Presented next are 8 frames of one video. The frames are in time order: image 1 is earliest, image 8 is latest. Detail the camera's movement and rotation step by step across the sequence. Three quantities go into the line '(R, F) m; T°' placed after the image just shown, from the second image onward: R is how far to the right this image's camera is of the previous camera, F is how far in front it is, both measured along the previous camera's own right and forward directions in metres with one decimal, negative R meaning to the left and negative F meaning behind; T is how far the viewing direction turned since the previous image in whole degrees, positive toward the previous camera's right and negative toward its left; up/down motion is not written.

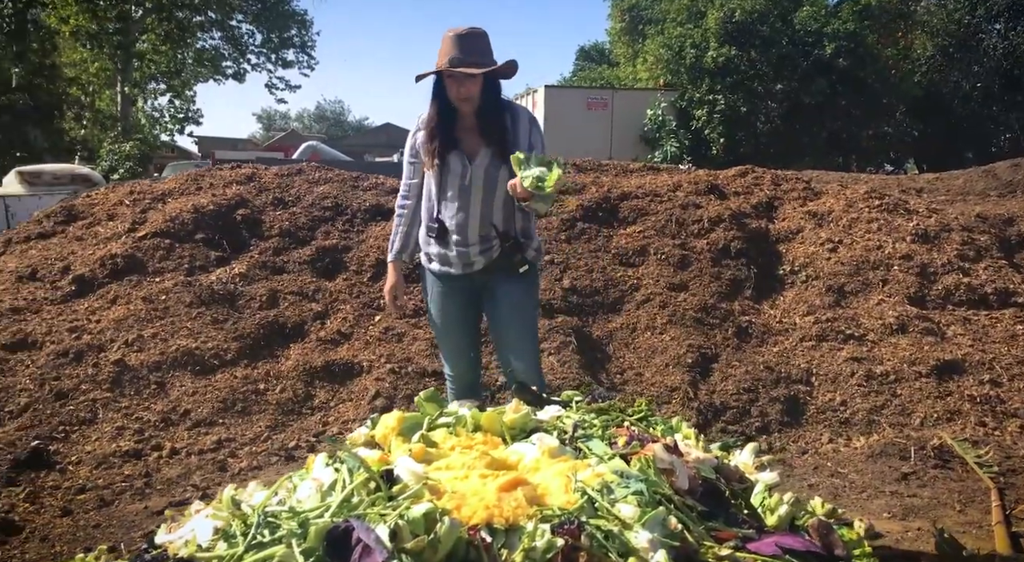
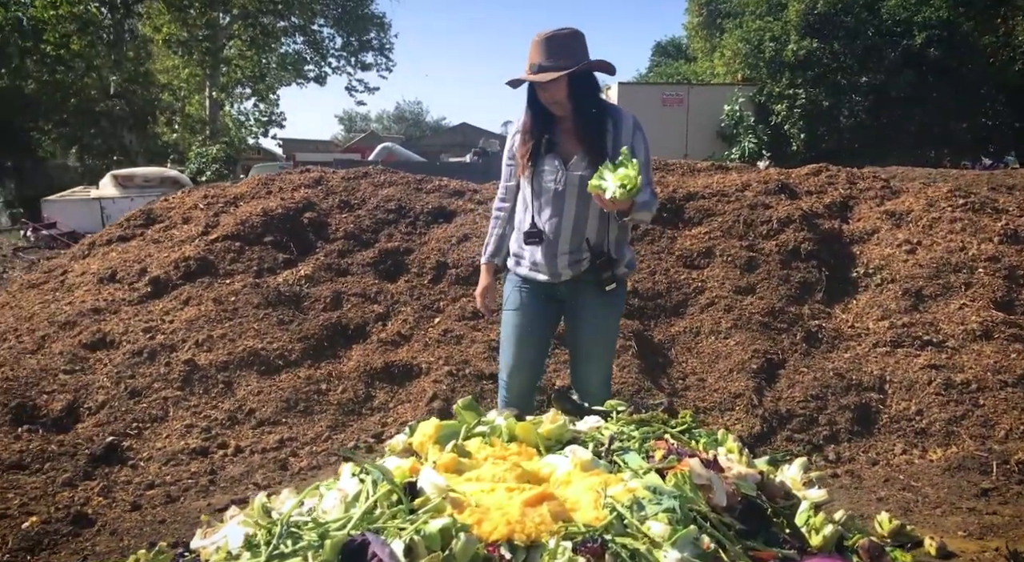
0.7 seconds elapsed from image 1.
(+0.1, 0.0) m; -5°
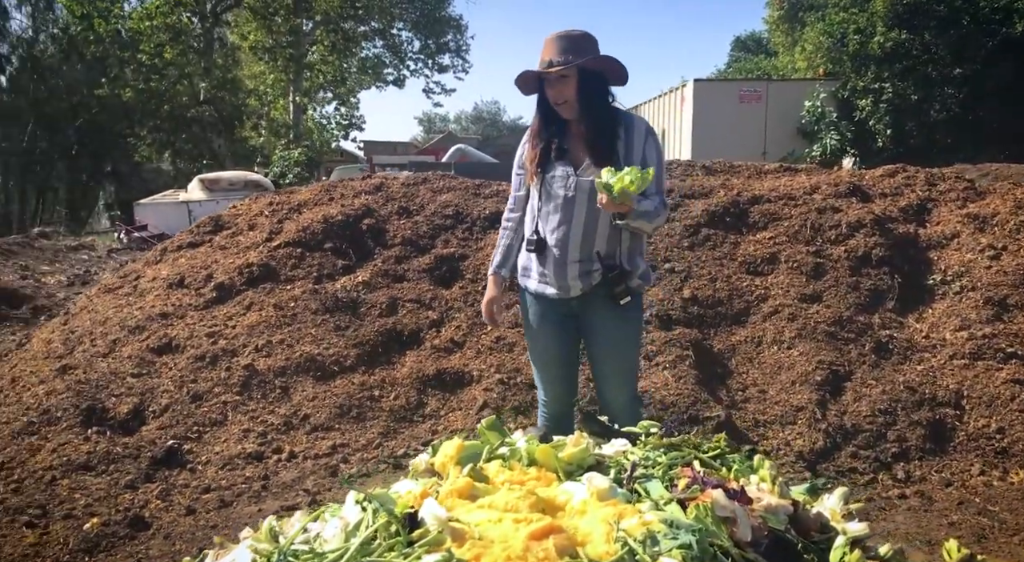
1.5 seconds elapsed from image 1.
(+0.2, +0.1) m; -5°
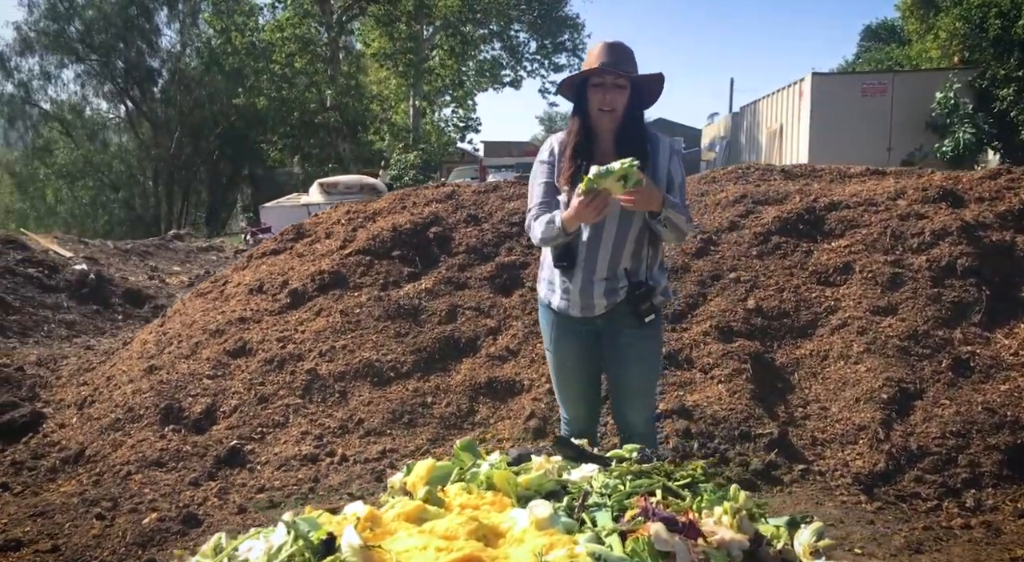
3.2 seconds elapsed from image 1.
(+0.4, 0.0) m; -8°
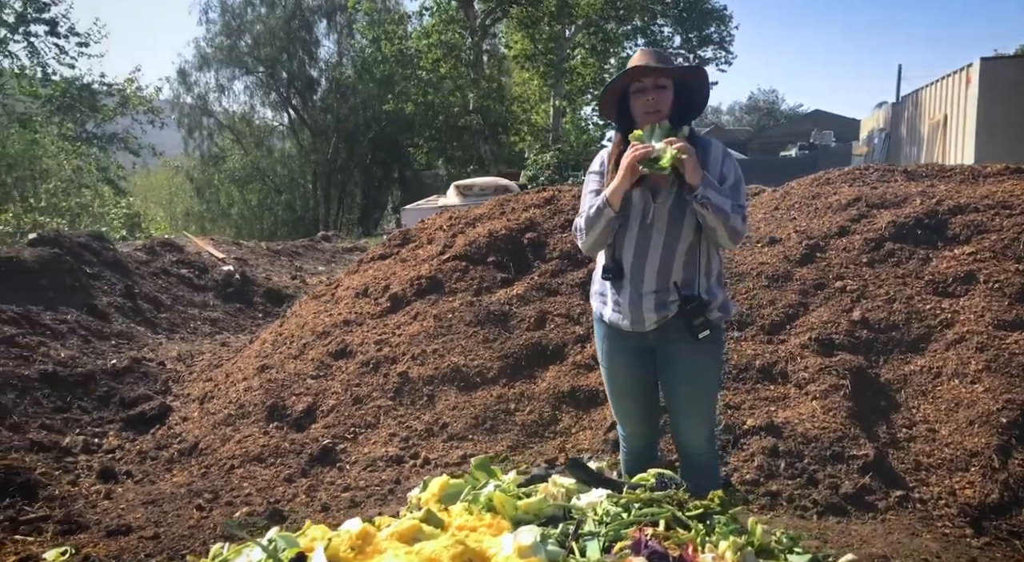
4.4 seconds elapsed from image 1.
(+0.4, +0.1) m; -10°
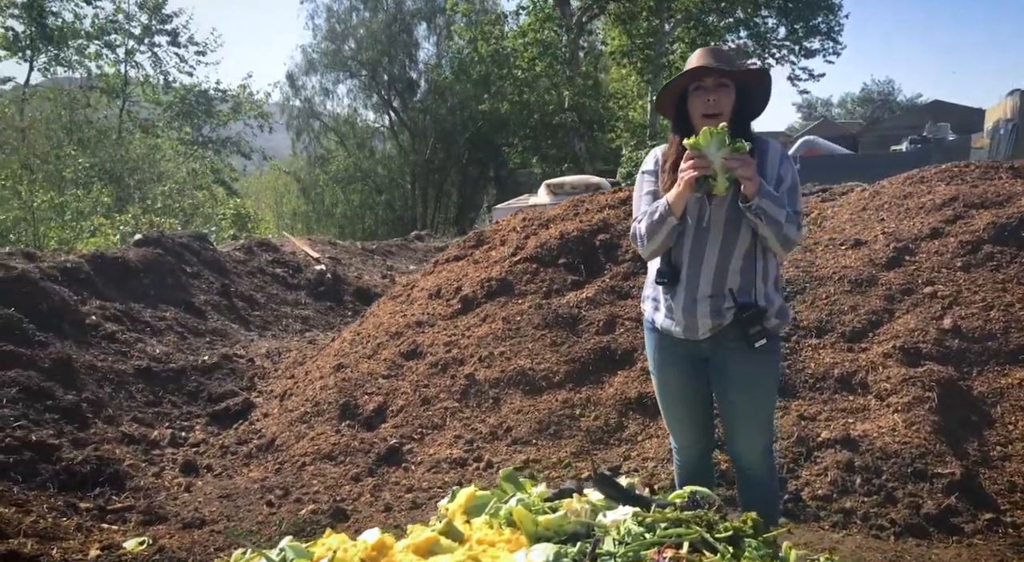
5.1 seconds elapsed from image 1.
(+0.2, +0.1) m; -7°
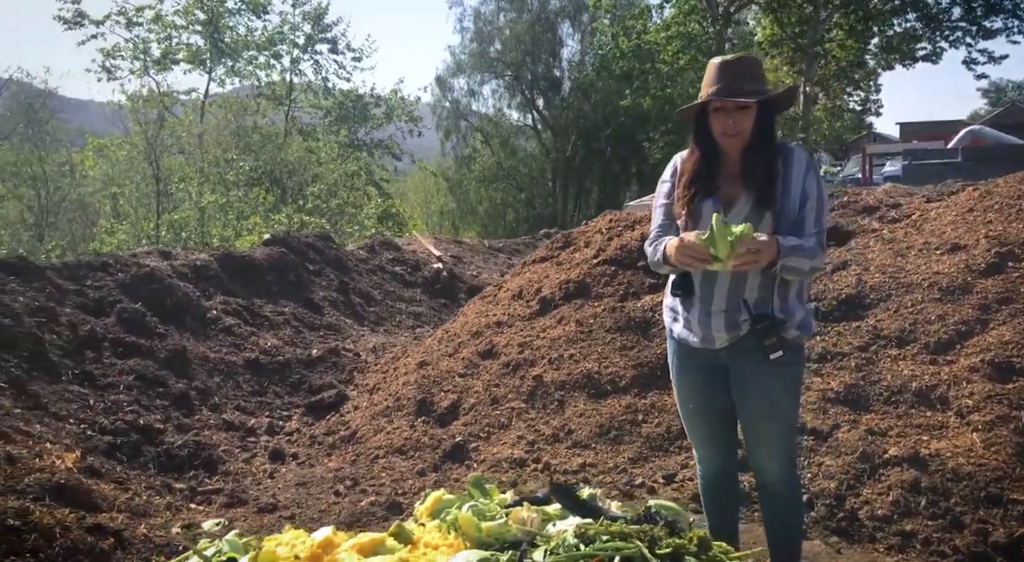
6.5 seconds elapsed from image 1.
(+0.5, 0.0) m; -10°
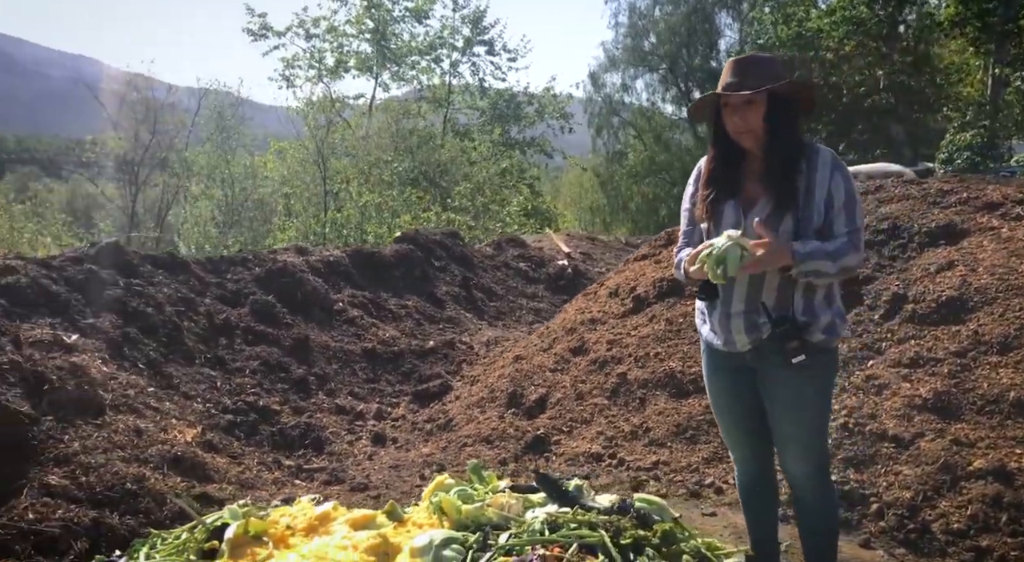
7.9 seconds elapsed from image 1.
(+0.5, -0.1) m; -11°
